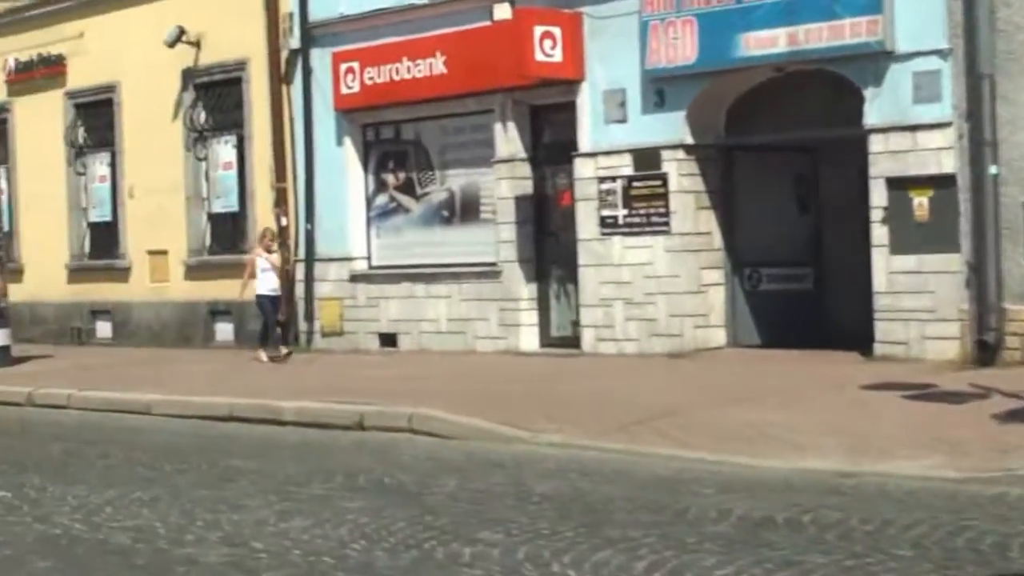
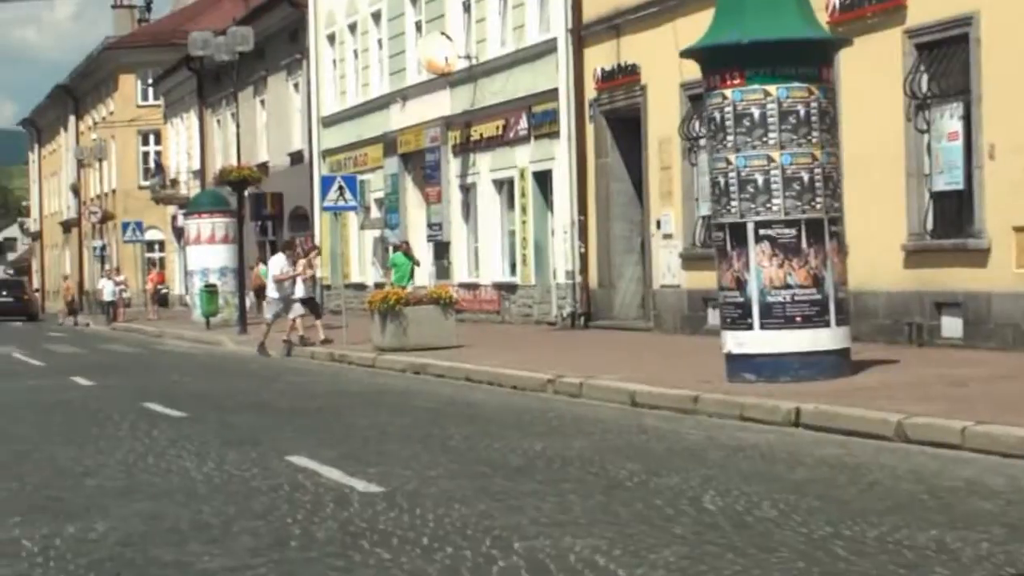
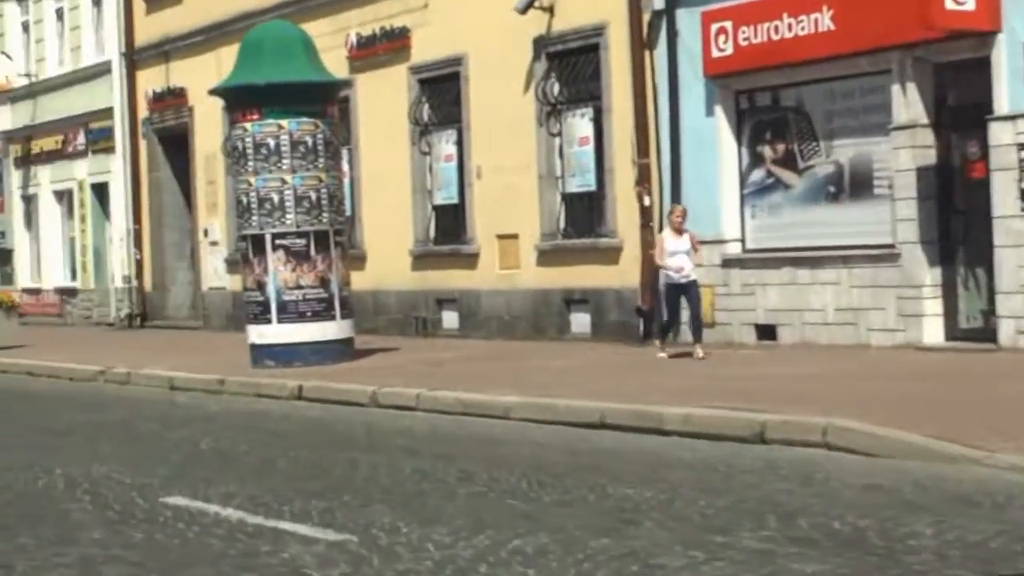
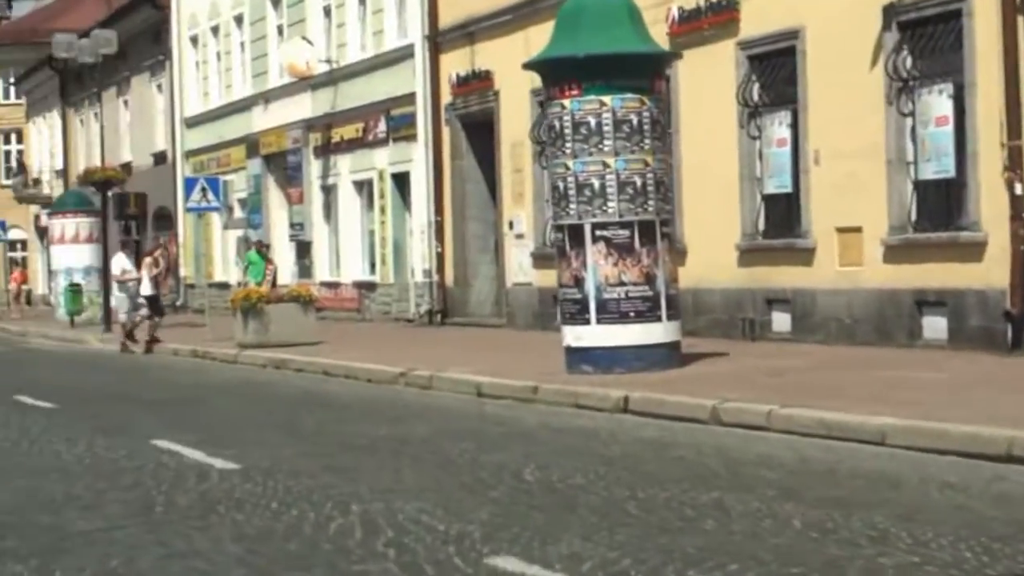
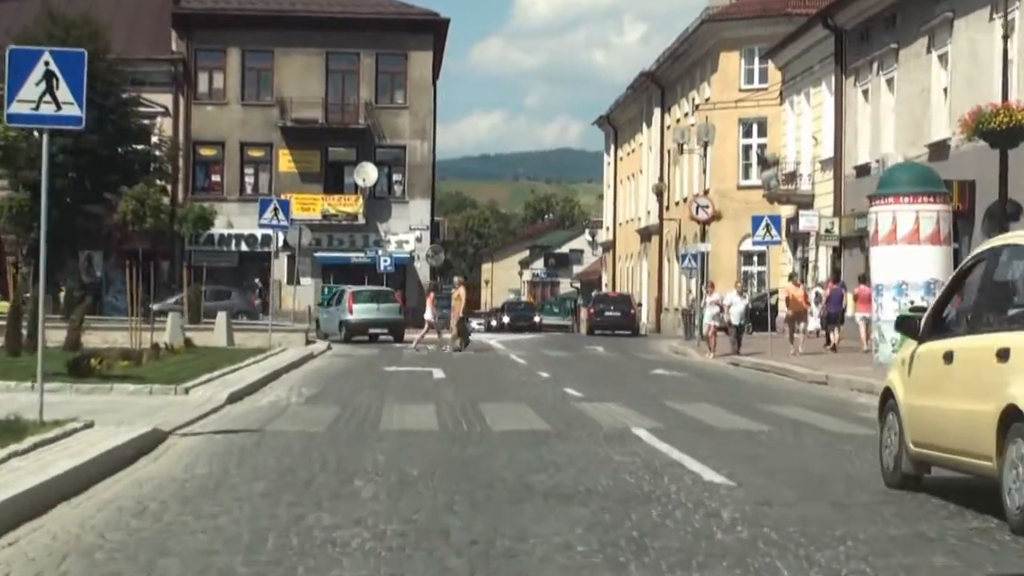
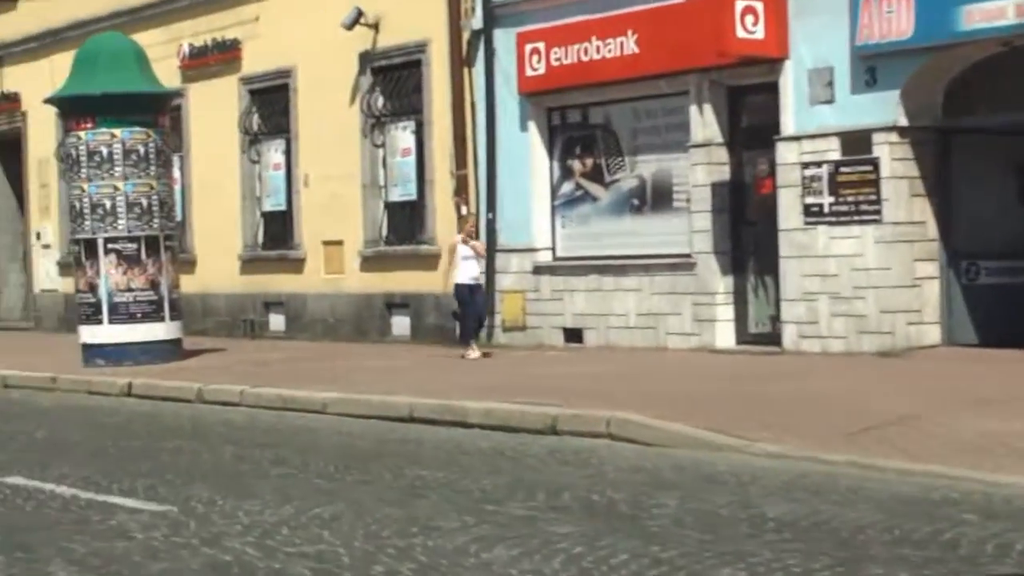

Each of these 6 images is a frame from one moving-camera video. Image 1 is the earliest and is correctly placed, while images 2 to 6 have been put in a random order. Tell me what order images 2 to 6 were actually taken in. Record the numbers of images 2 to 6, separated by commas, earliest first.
6, 3, 4, 2, 5
